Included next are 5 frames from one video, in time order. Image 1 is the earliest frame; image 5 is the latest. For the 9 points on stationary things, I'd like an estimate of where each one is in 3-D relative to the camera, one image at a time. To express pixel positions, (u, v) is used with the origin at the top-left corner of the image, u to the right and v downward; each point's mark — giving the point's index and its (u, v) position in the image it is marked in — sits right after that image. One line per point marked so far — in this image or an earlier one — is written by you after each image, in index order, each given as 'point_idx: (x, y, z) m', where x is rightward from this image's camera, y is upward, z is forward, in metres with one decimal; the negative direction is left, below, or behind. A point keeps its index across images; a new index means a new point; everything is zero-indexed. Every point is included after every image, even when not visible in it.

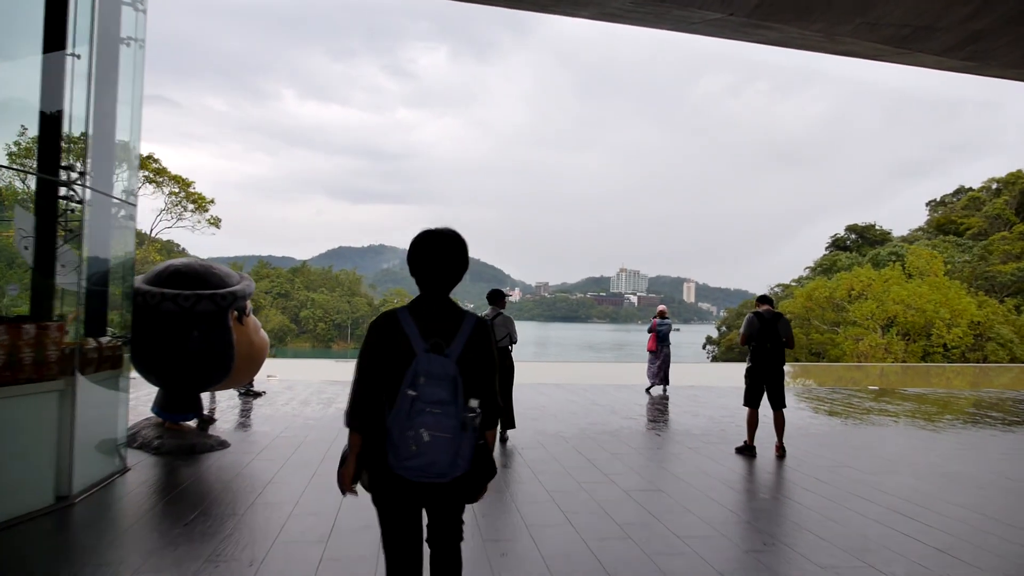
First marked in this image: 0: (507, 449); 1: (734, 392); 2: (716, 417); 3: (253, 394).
0: (0.0, -1.3, +5.4) m
1: (+3.4, -1.6, +10.2) m
2: (+2.3, -1.4, +7.4) m
3: (-3.2, -1.4, +8.3) m
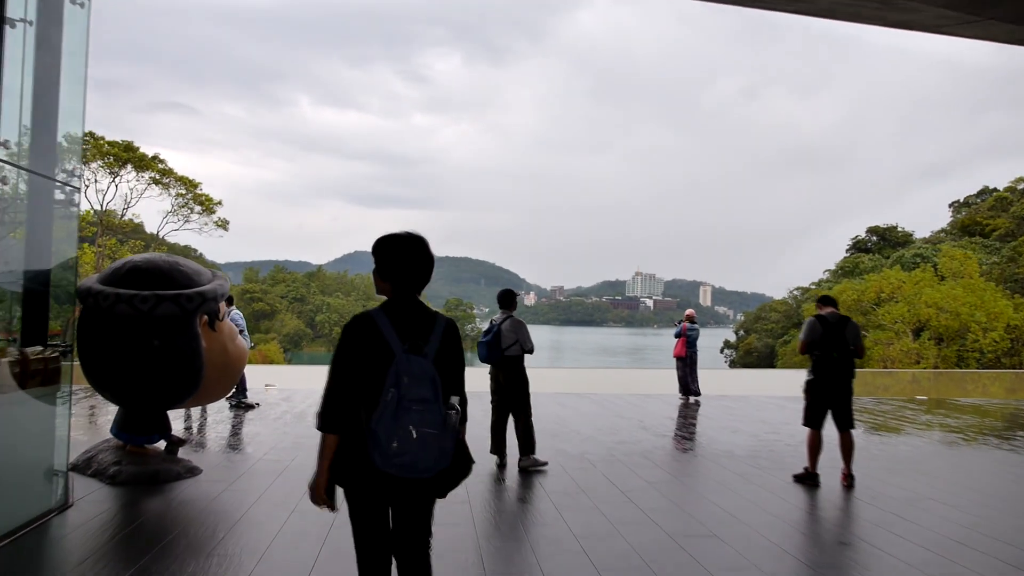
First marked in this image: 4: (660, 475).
0: (+0.1, -1.3, +4.7) m
1: (+3.6, -1.6, +9.3) m
2: (+2.4, -1.4, +6.5) m
3: (-3.0, -1.4, +7.6) m
4: (+1.1, -1.4, +4.9) m
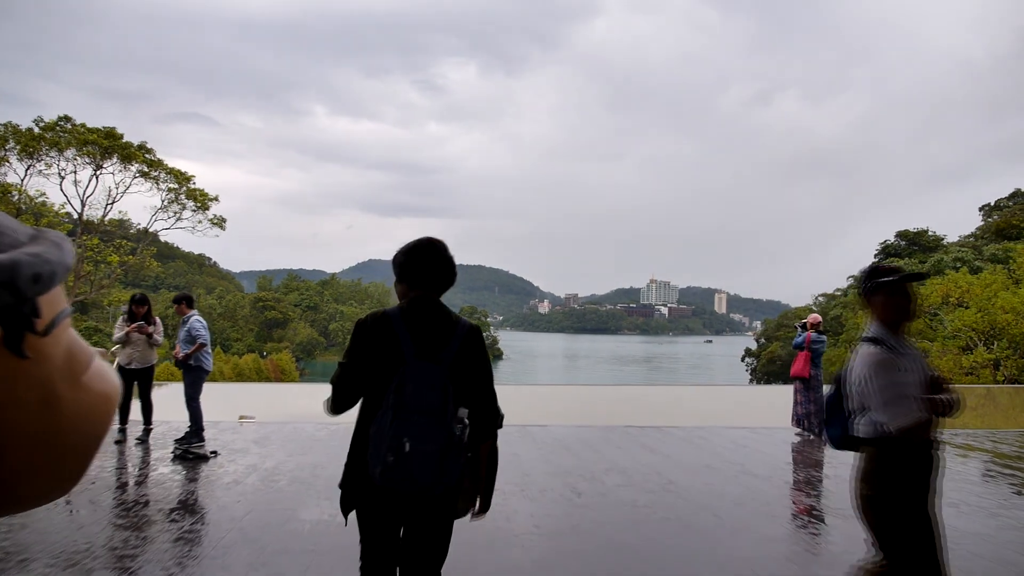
0: (+0.6, -1.3, +2.3) m
1: (+4.2, -1.6, +6.9) m
2: (+3.0, -1.4, +4.1) m
3: (-2.5, -1.3, +5.3) m
4: (+1.6, -1.3, +2.5) m
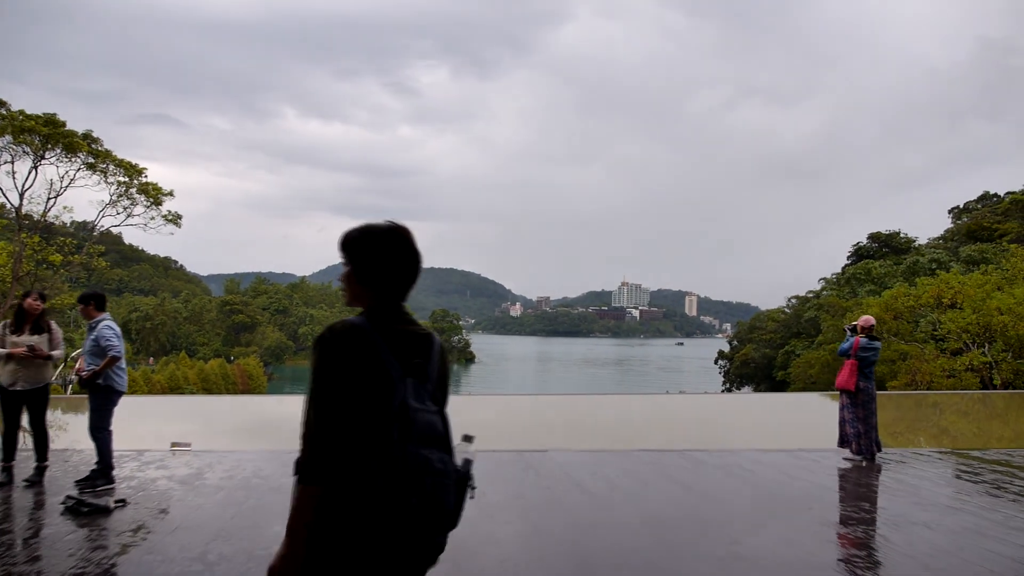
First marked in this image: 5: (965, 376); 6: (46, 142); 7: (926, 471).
0: (+0.8, -1.2, +1.1) m
1: (+4.2, -1.6, +5.9) m
2: (+3.1, -1.3, +3.1) m
3: (-2.4, -1.3, +4.0) m
4: (+1.8, -1.3, +1.4) m
5: (+12.7, -2.5, +18.9) m
6: (-11.6, +3.6, +16.5) m
7: (+3.5, -1.6, +5.7) m
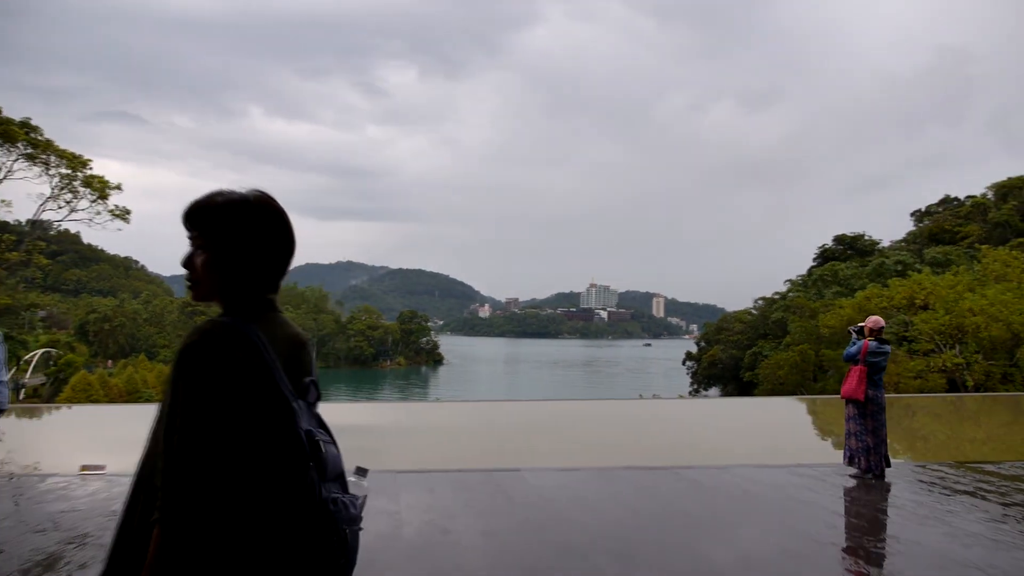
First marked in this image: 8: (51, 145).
0: (+0.8, -1.2, +0.5) m
1: (+4.0, -1.5, +5.4) m
2: (+3.0, -1.3, +2.5) m
3: (-2.6, -1.3, +3.2) m
4: (+1.8, -1.2, +0.8) m
5: (+11.9, -2.5, +18.8) m
6: (-12.2, +3.7, +15.2) m
7: (+3.3, -1.6, +5.1) m
8: (-11.6, +3.6, +16.8) m
